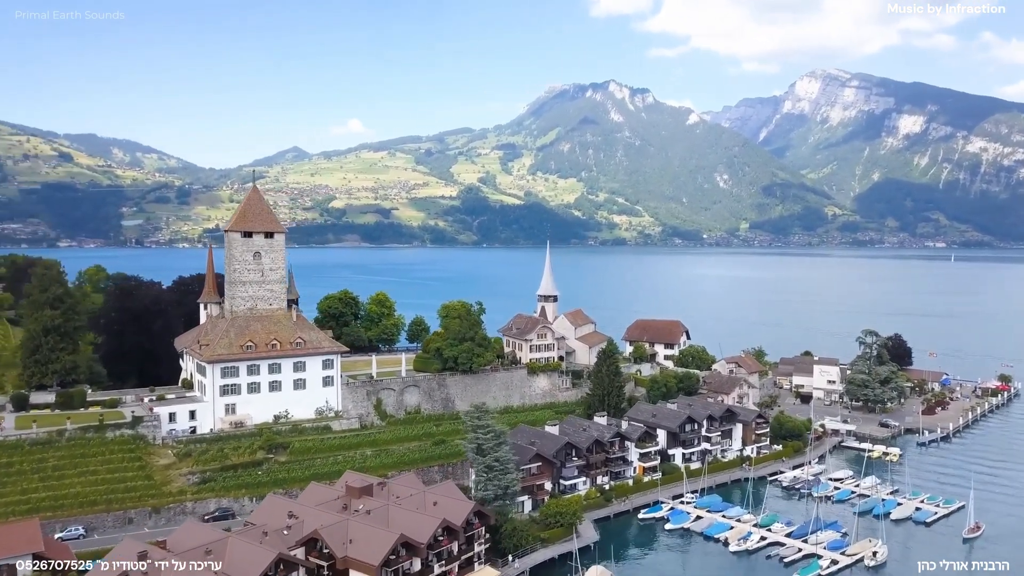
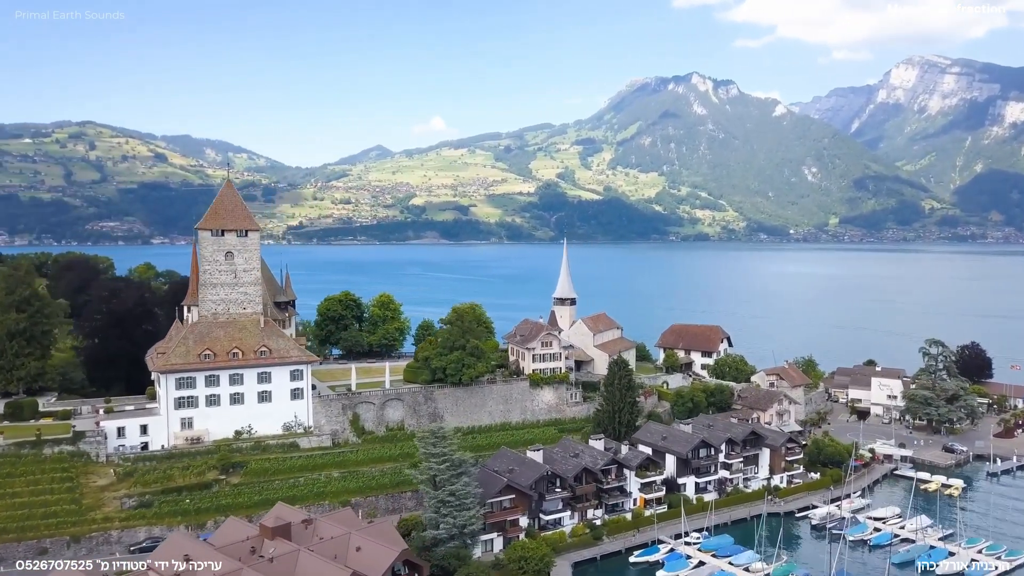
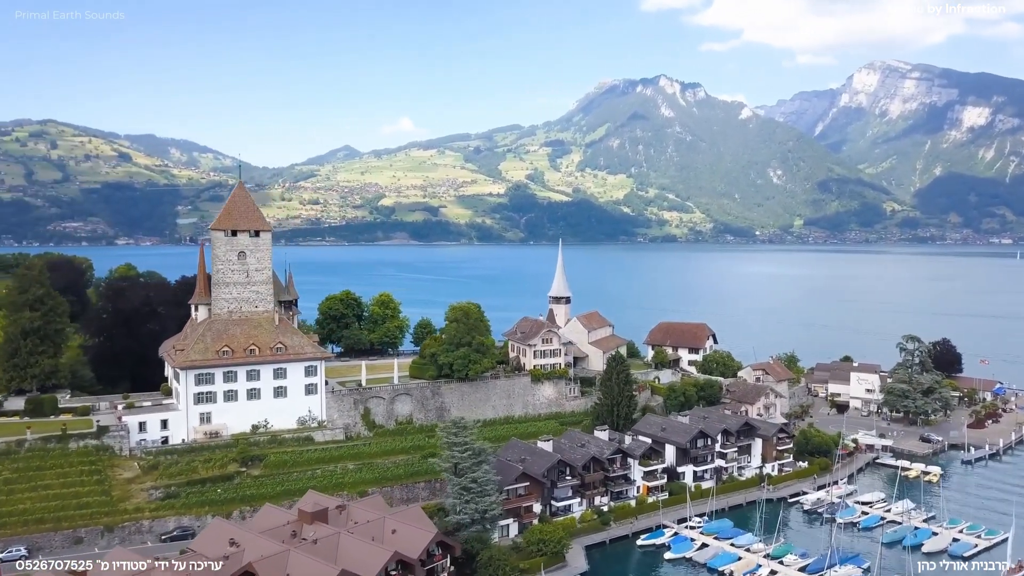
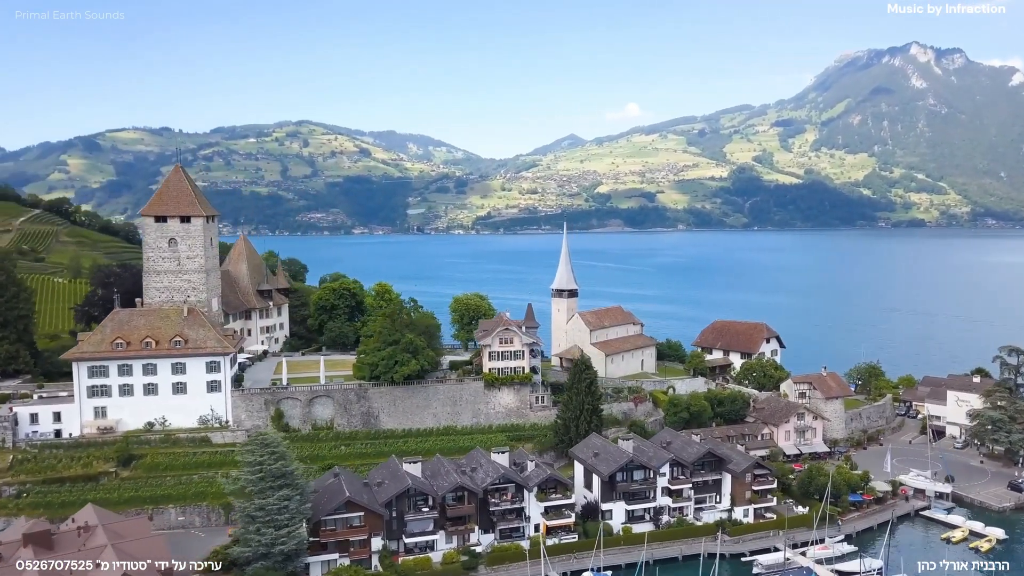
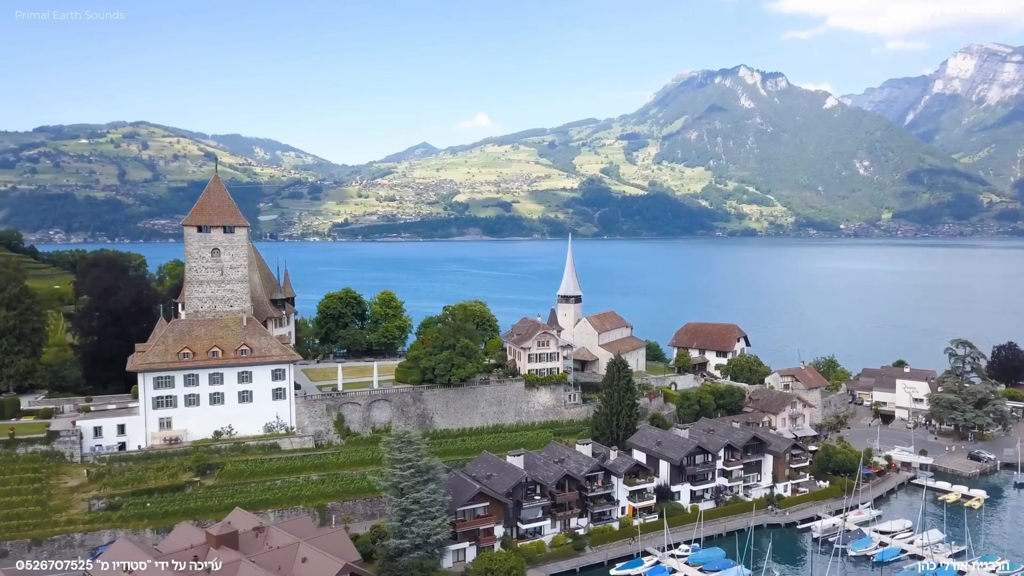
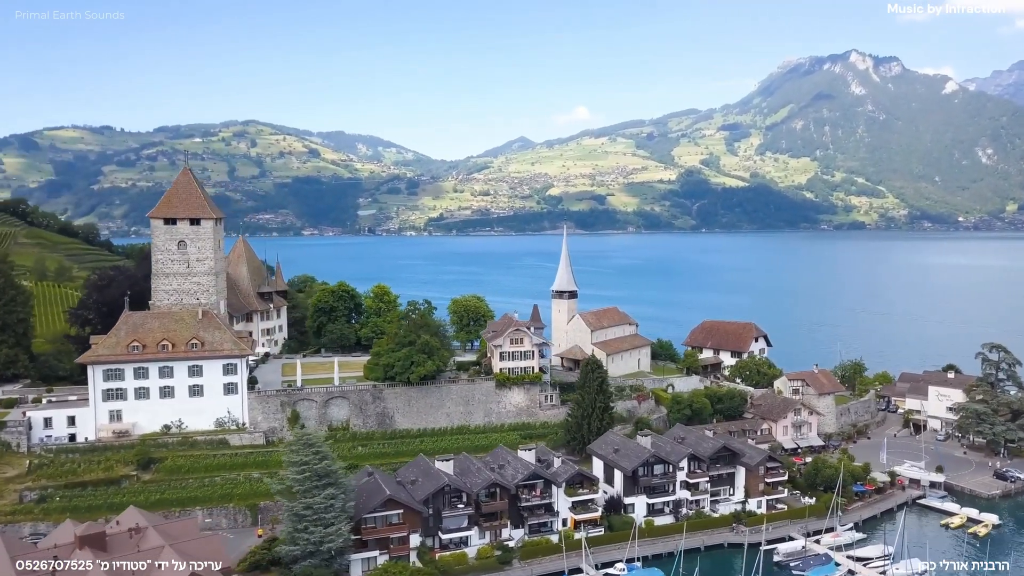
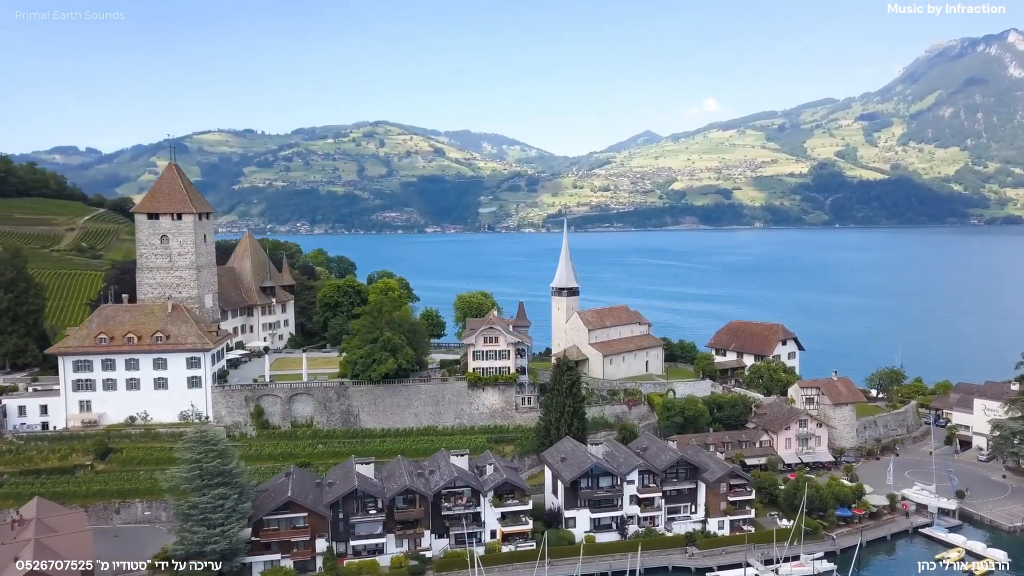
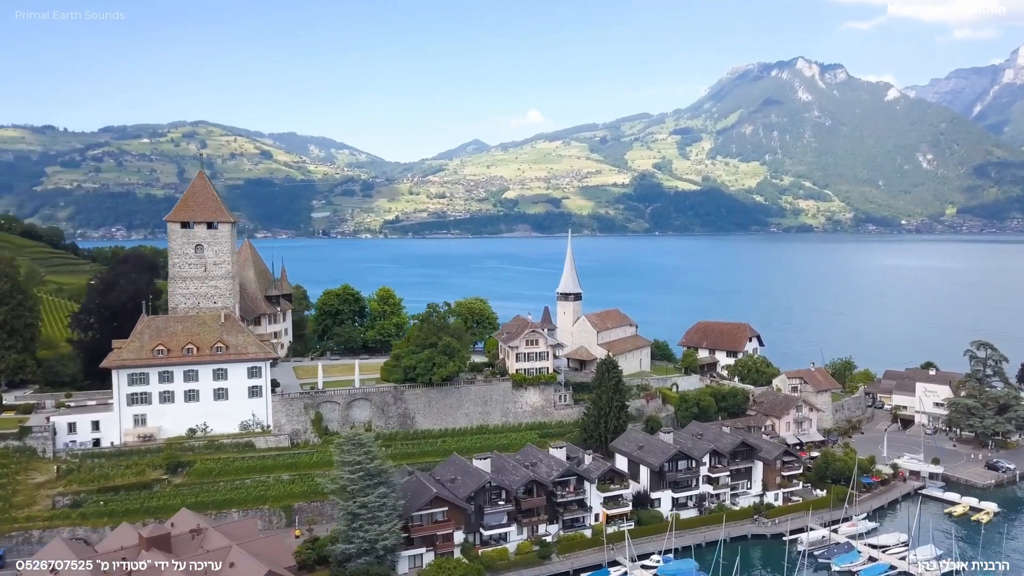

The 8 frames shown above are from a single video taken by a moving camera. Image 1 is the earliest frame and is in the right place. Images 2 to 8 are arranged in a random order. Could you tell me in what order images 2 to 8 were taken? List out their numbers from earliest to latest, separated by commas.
3, 2, 5, 8, 6, 4, 7
